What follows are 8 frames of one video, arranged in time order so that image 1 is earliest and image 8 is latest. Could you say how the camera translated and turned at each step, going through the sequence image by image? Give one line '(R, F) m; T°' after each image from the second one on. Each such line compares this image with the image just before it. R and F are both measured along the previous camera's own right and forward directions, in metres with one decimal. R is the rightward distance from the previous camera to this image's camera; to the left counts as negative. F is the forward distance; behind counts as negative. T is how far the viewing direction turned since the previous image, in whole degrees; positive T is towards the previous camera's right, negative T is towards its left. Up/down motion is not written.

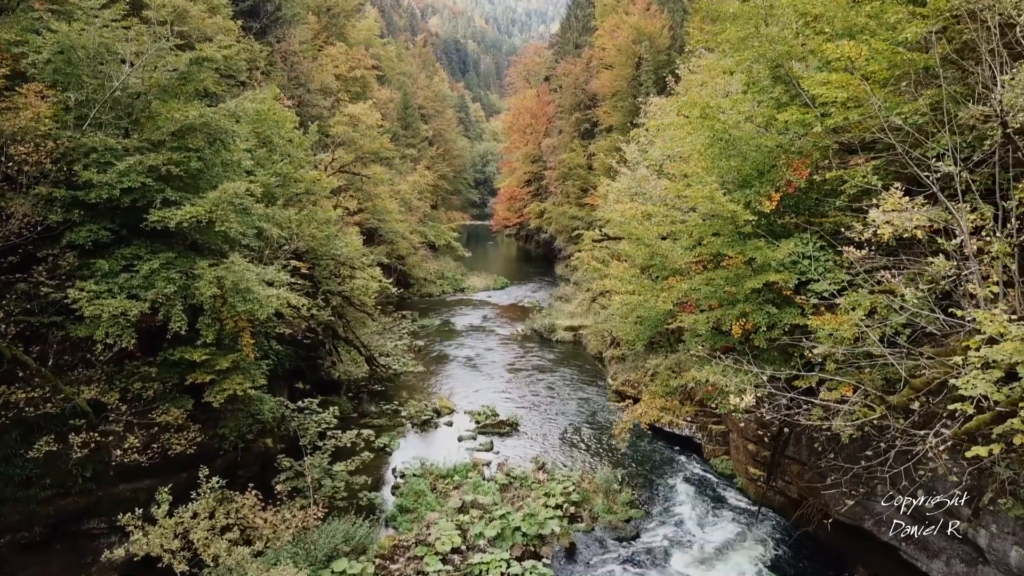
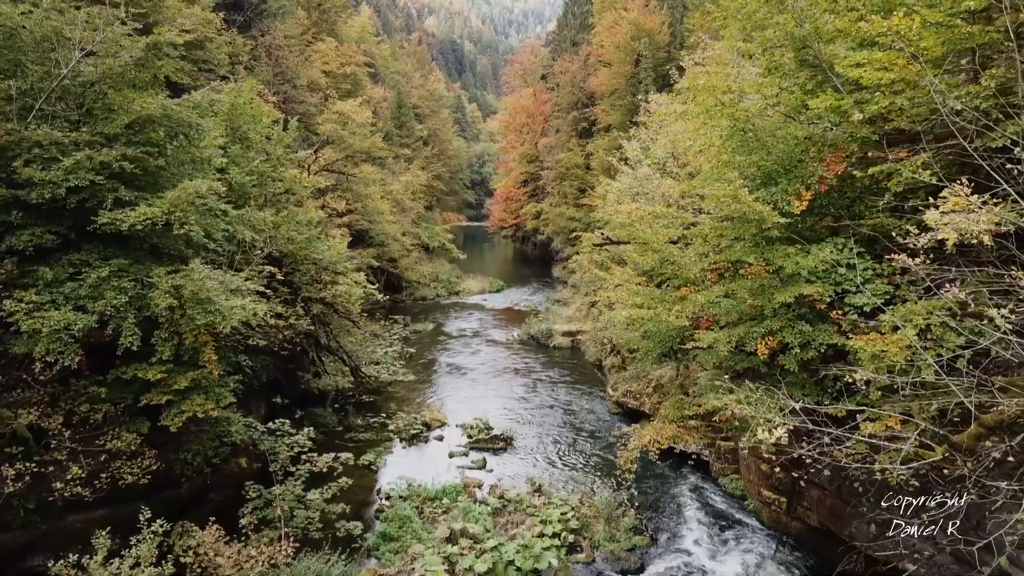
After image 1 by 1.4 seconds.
(0.0, +0.9) m; 0°
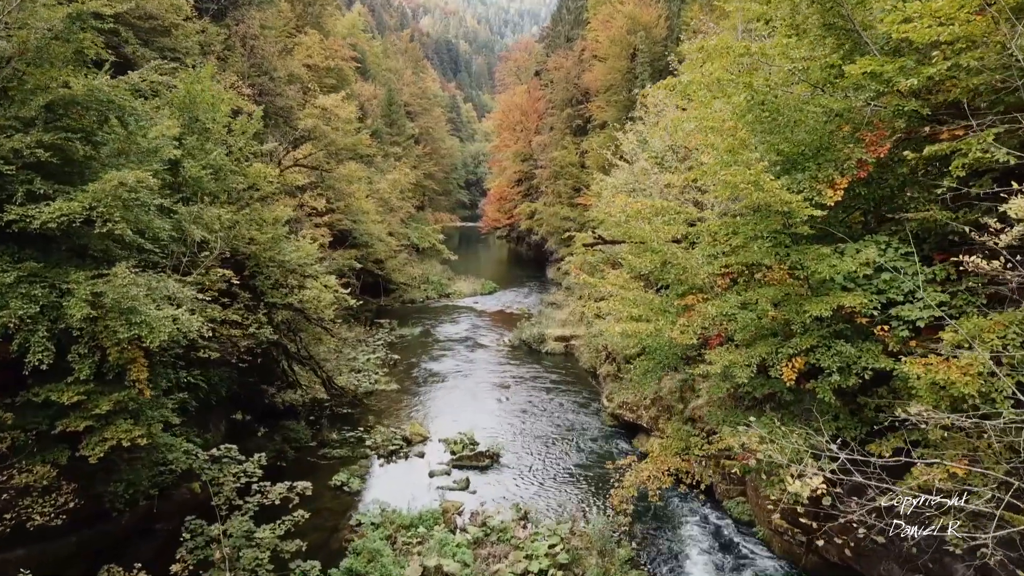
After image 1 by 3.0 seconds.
(+0.2, +1.1) m; 0°
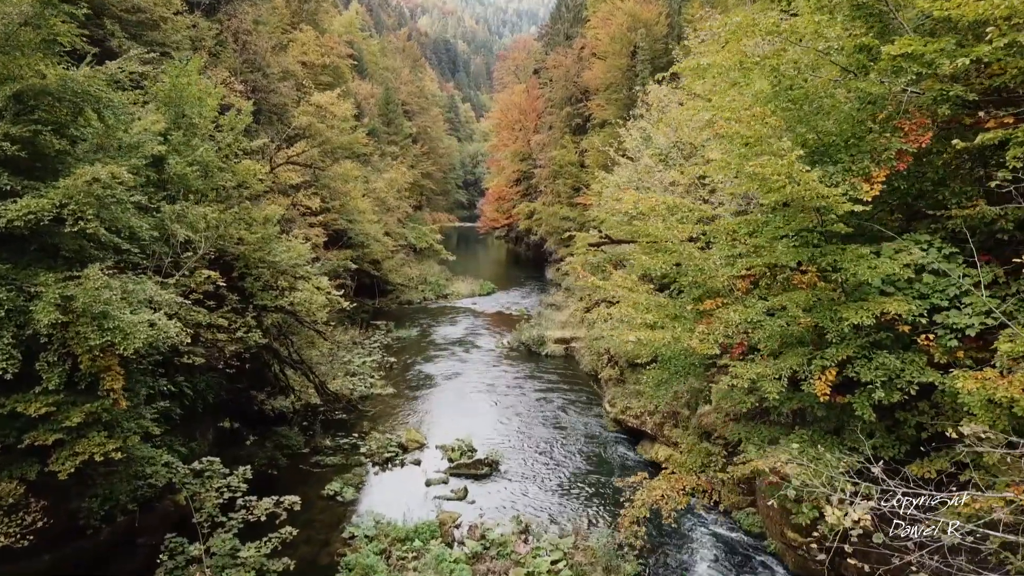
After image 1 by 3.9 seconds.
(0.0, +0.4) m; 0°
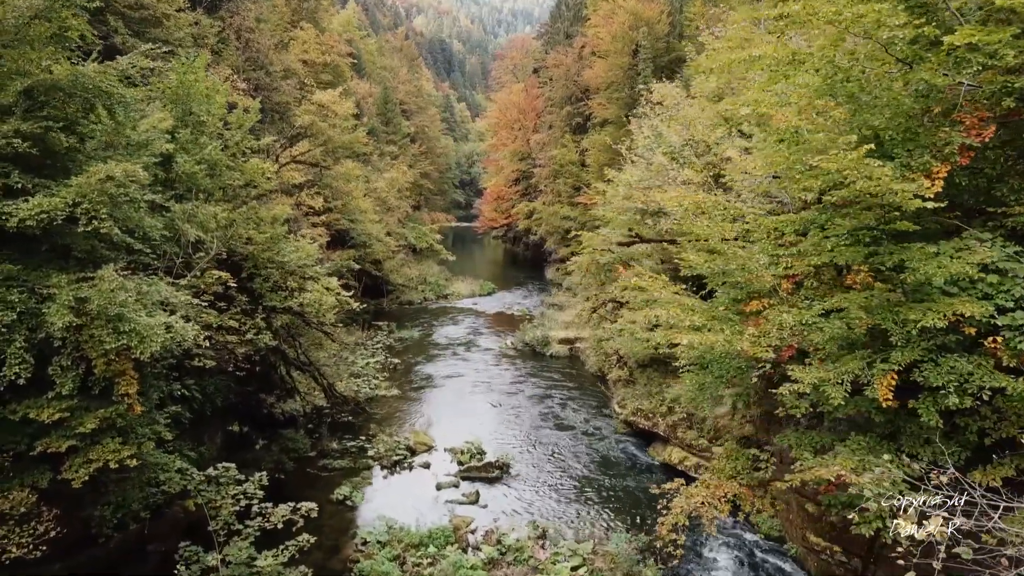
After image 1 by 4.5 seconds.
(-0.2, +0.2) m; 0°
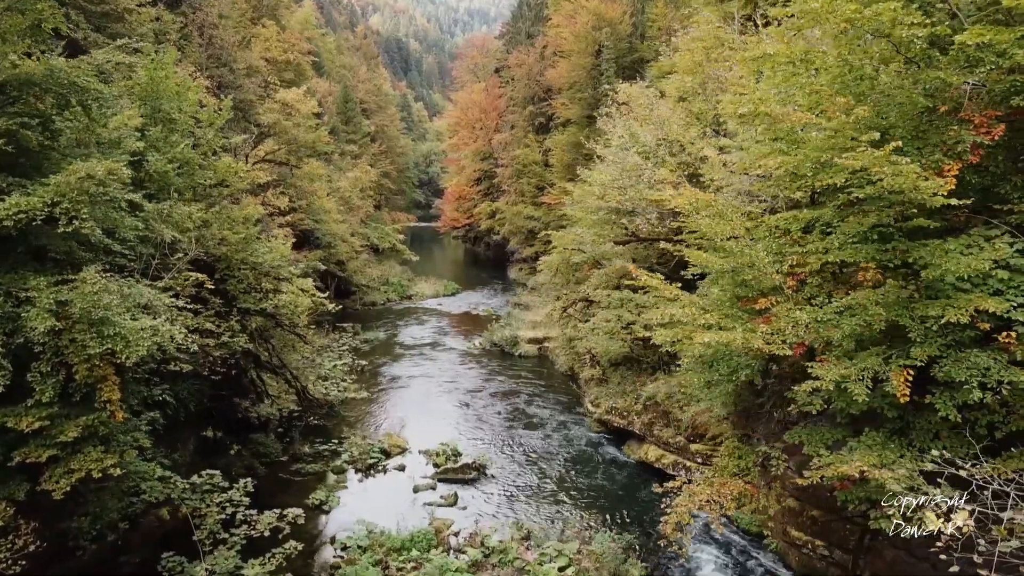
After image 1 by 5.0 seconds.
(-0.3, +0.1) m; +3°
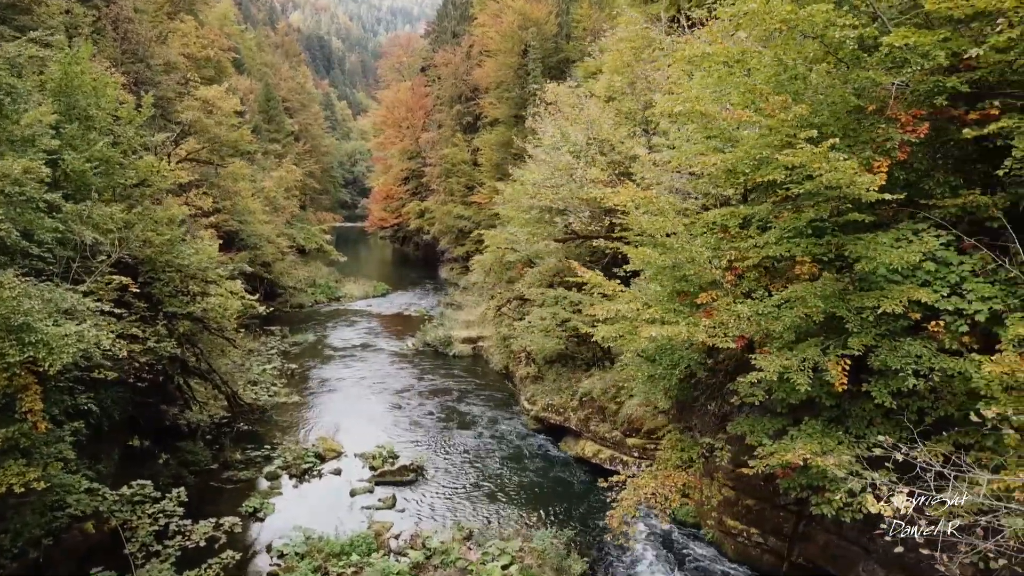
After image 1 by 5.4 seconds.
(-0.1, 0.0) m; +5°
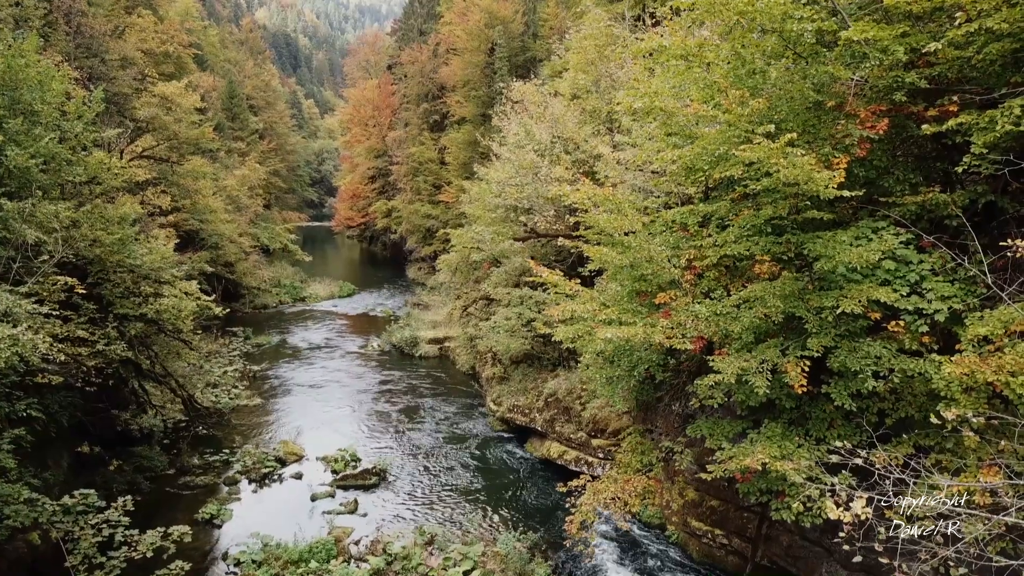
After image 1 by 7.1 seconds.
(+0.1, +0.1) m; +2°
